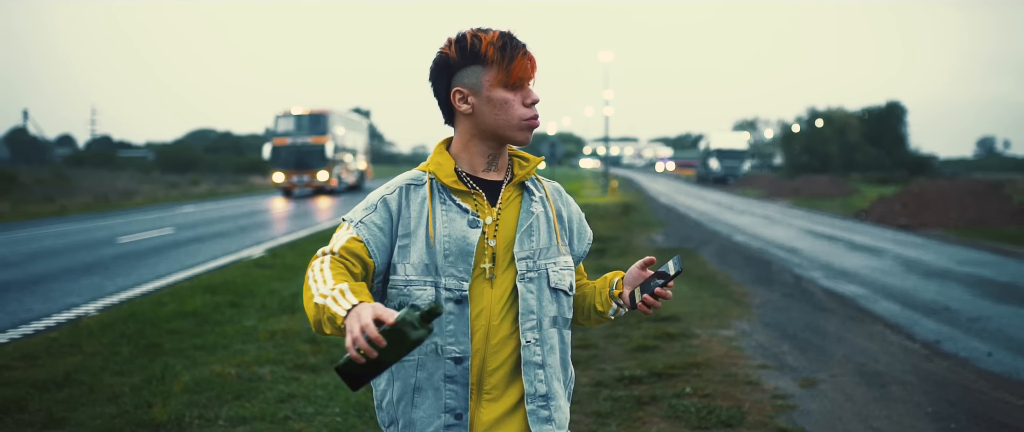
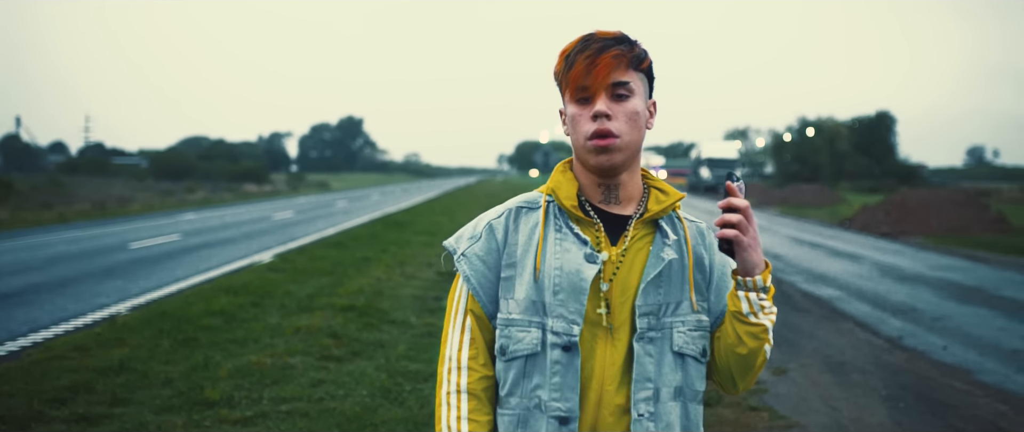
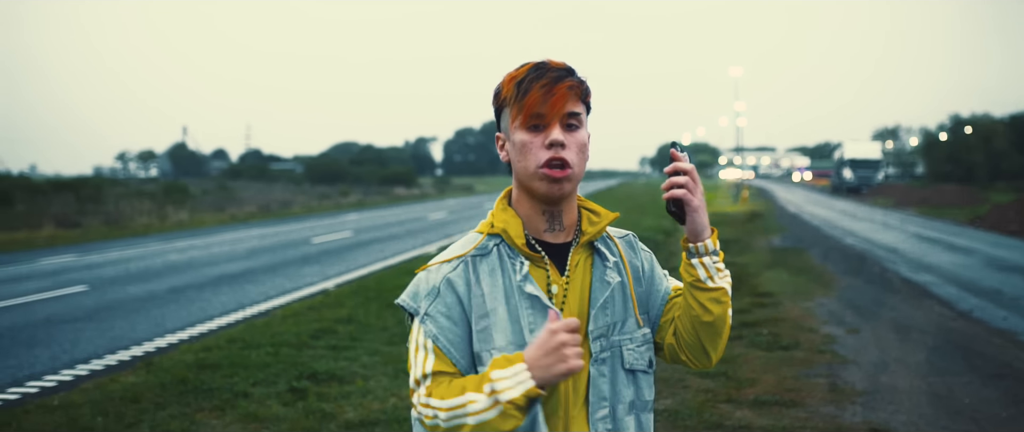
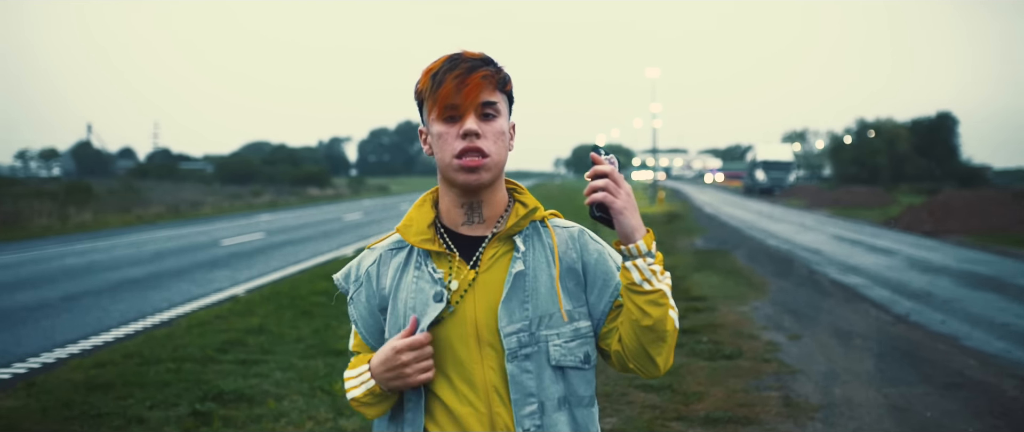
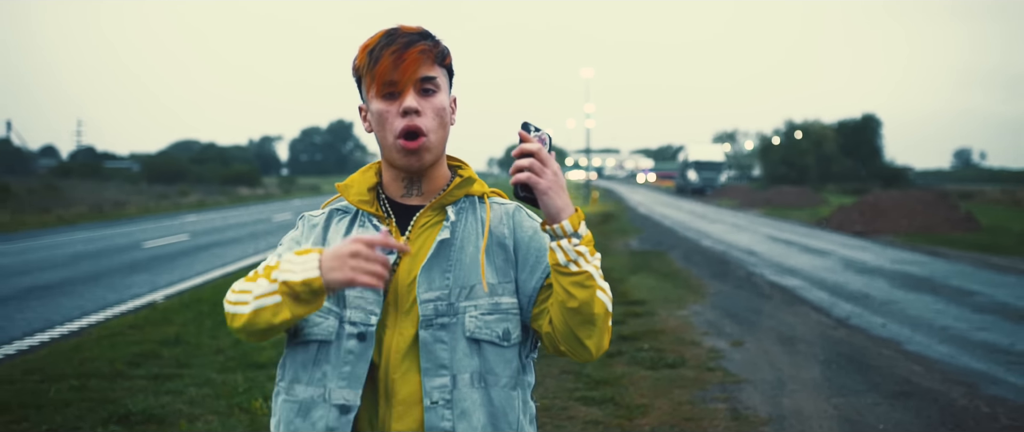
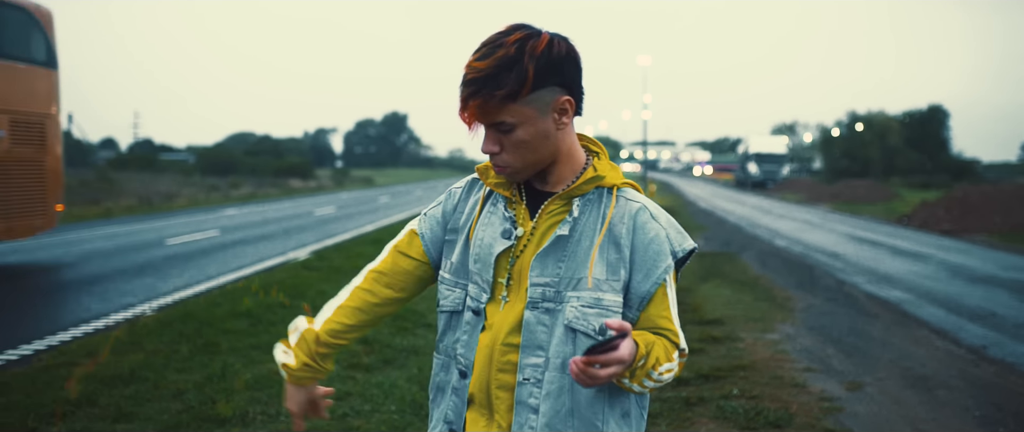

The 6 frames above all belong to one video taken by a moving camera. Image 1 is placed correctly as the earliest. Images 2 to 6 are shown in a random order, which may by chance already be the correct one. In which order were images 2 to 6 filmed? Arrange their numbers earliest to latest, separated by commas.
6, 2, 5, 4, 3
